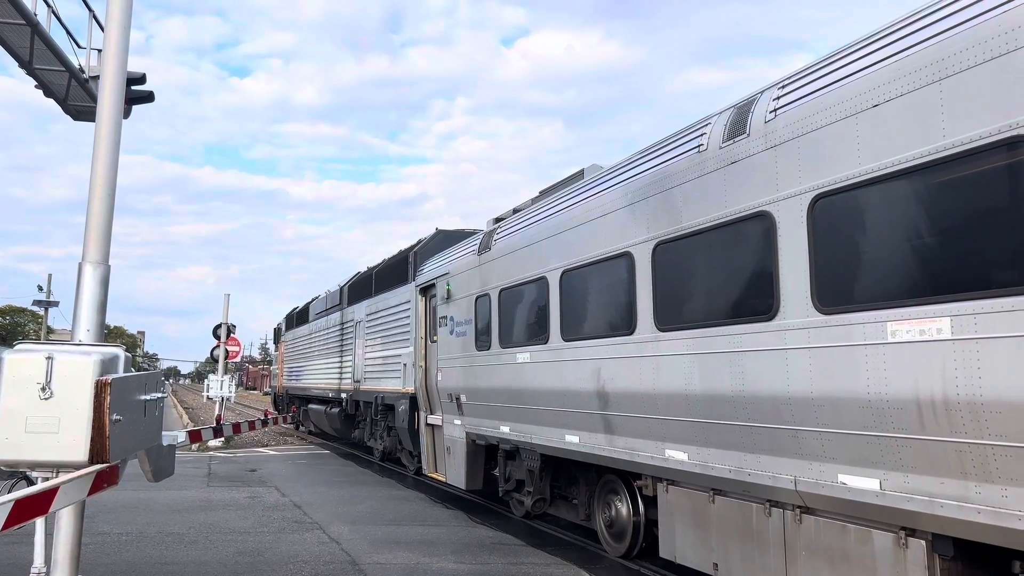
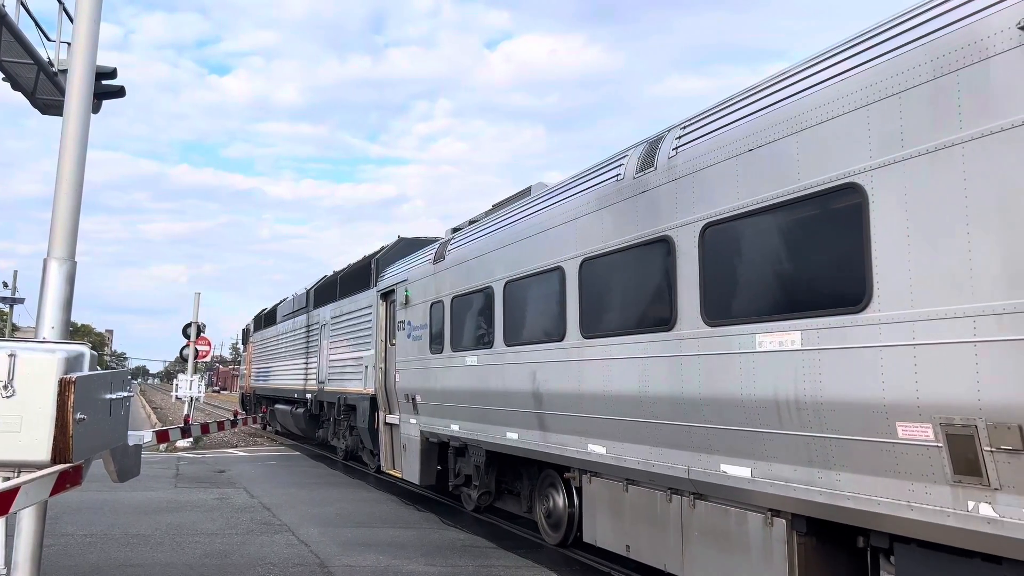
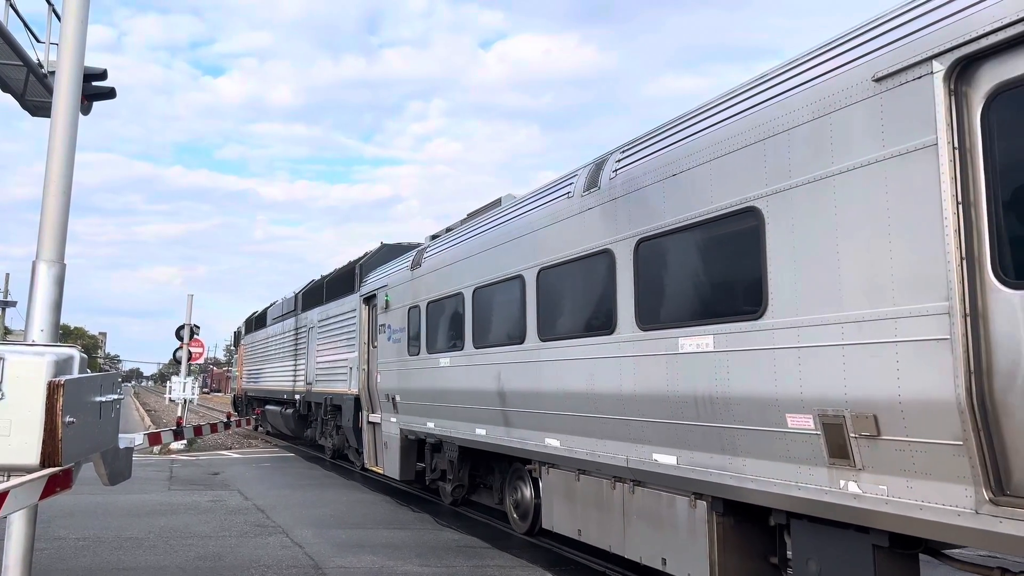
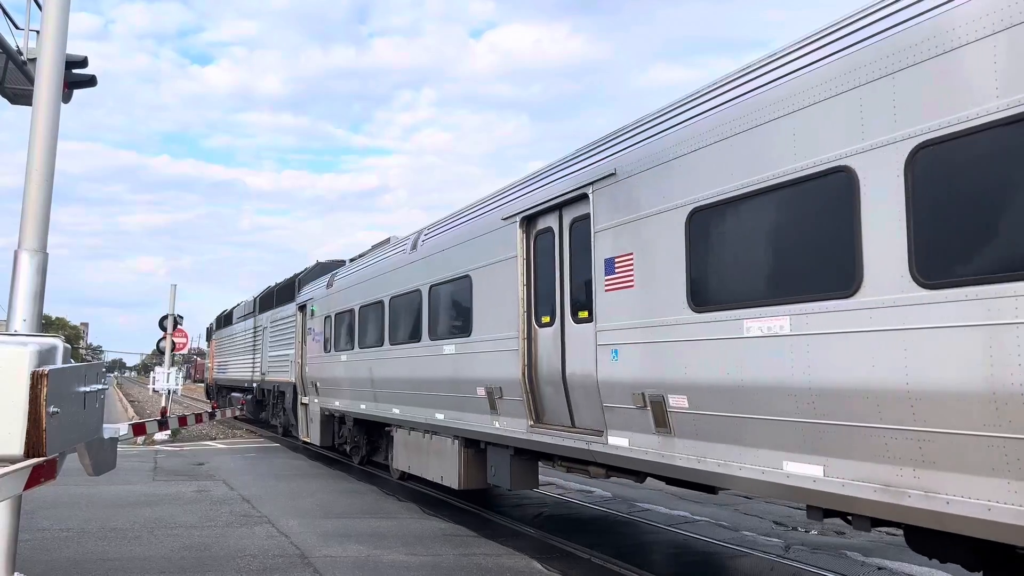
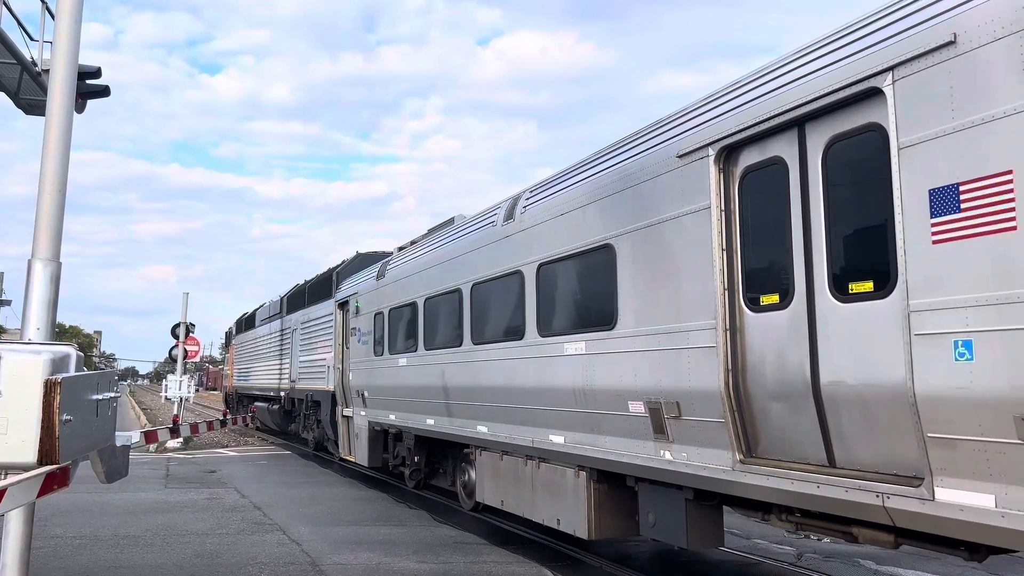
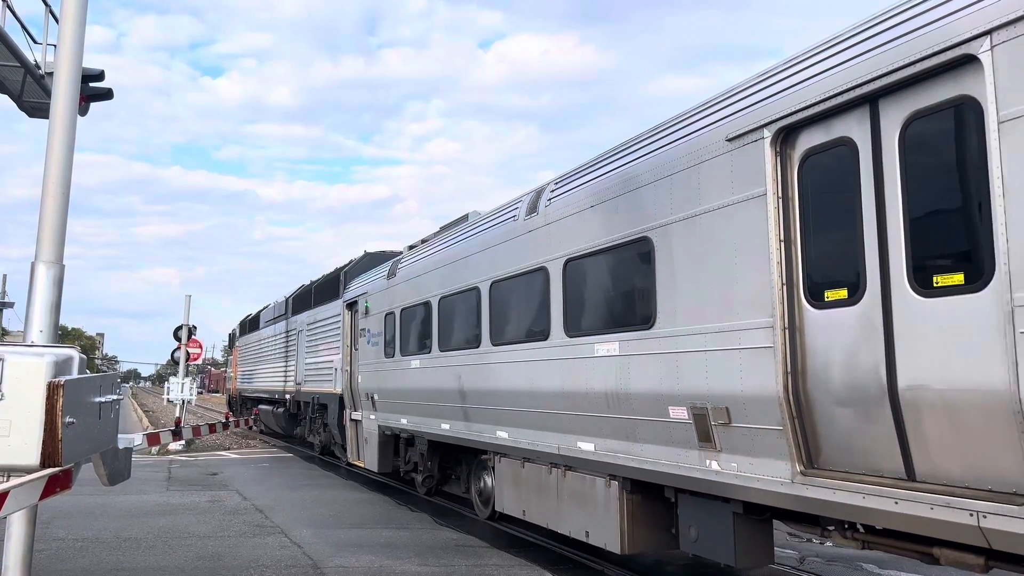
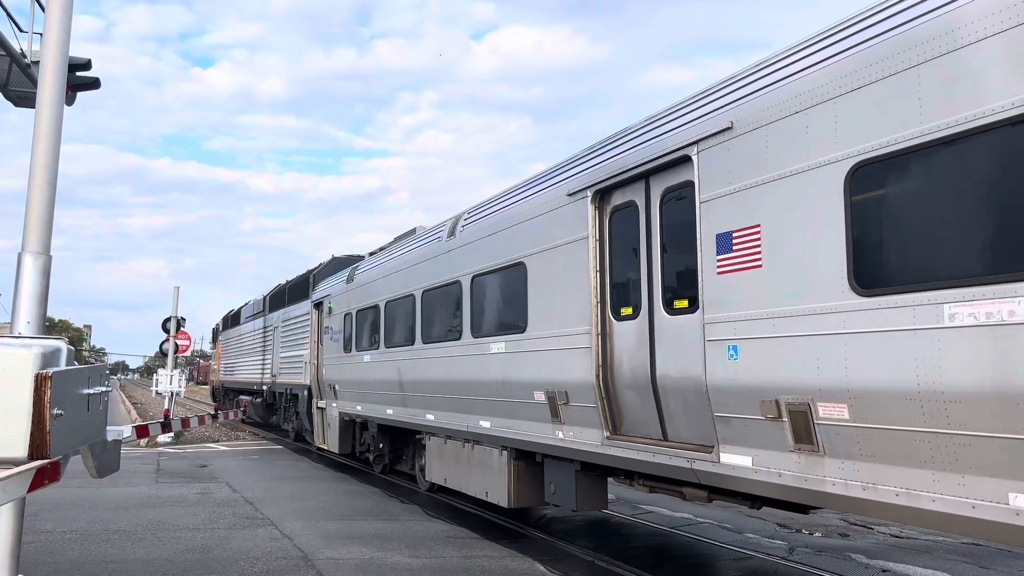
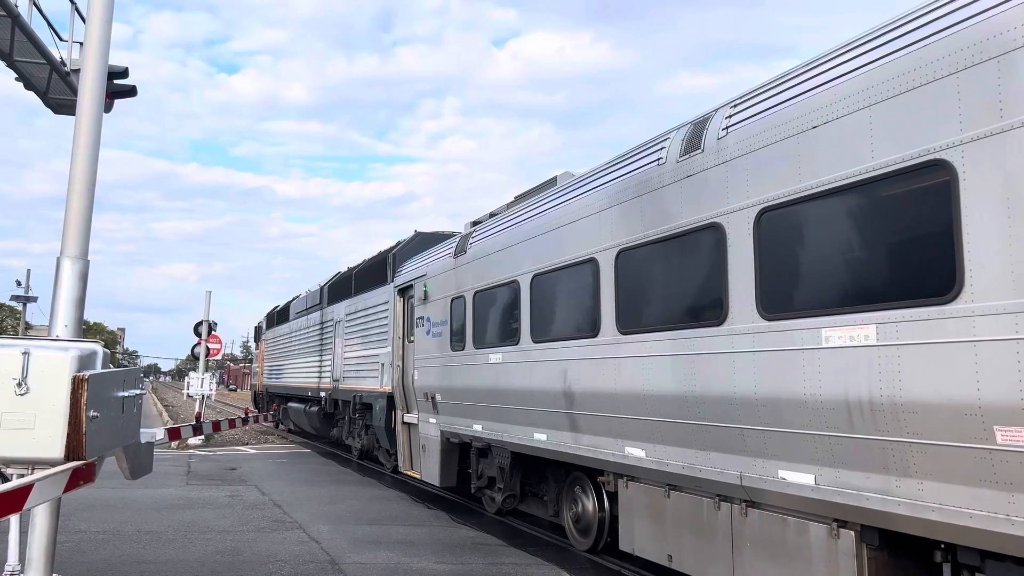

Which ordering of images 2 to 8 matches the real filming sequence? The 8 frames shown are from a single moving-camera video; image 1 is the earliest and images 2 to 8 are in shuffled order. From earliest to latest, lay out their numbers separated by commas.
8, 2, 3, 6, 5, 7, 4
